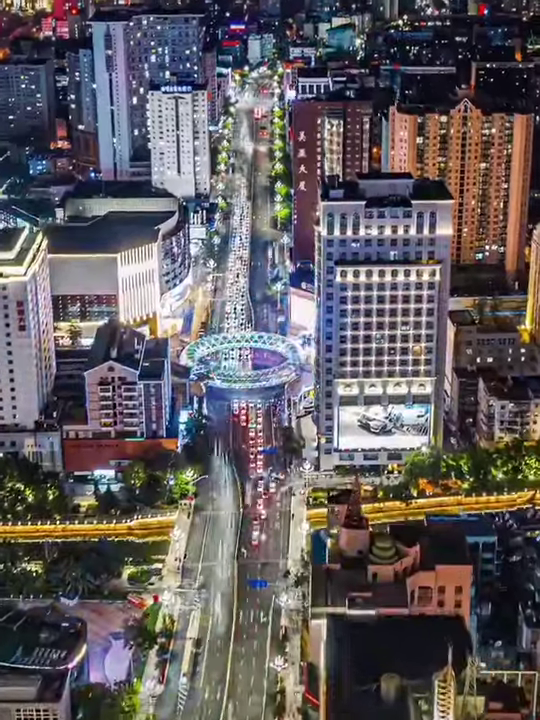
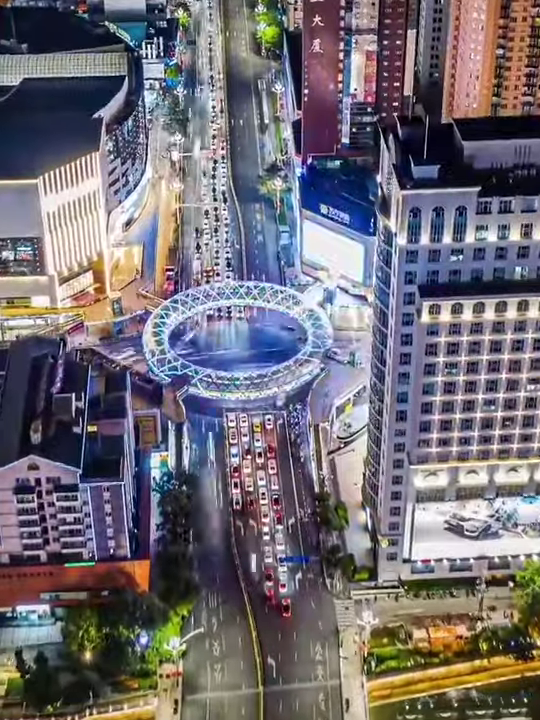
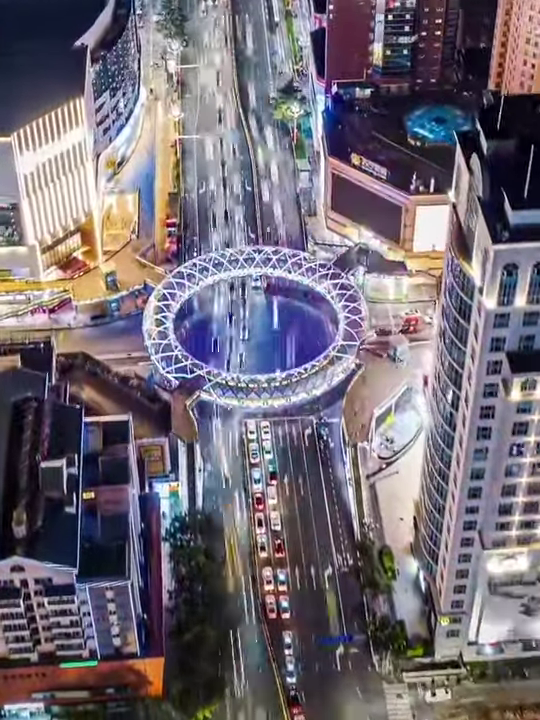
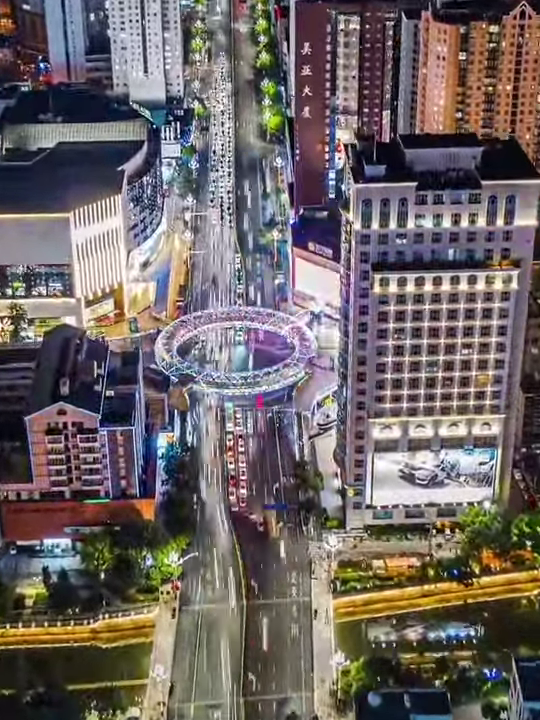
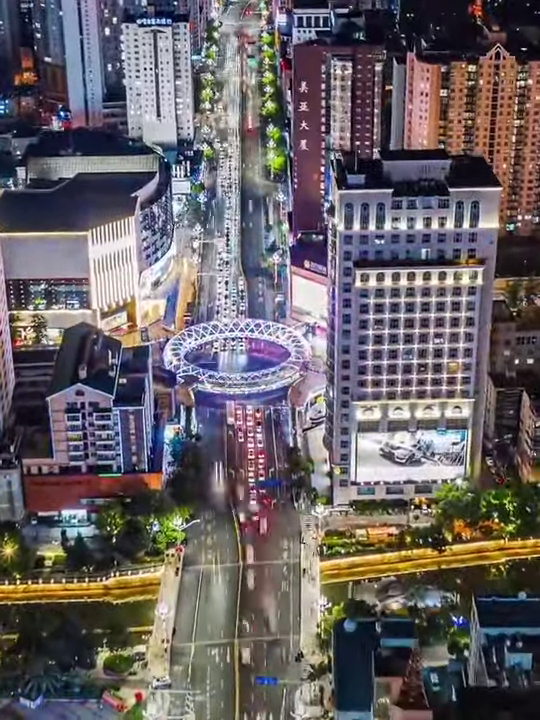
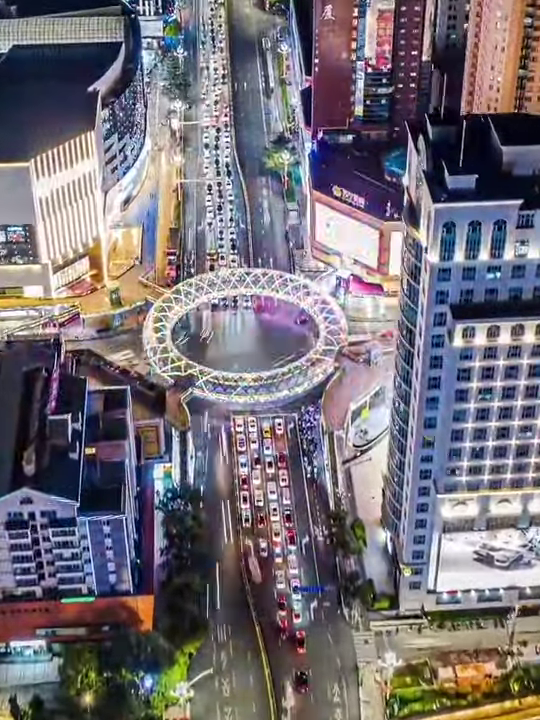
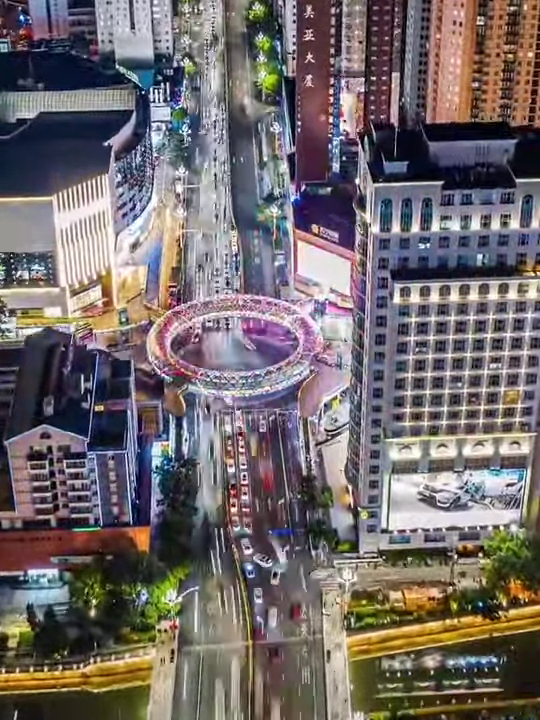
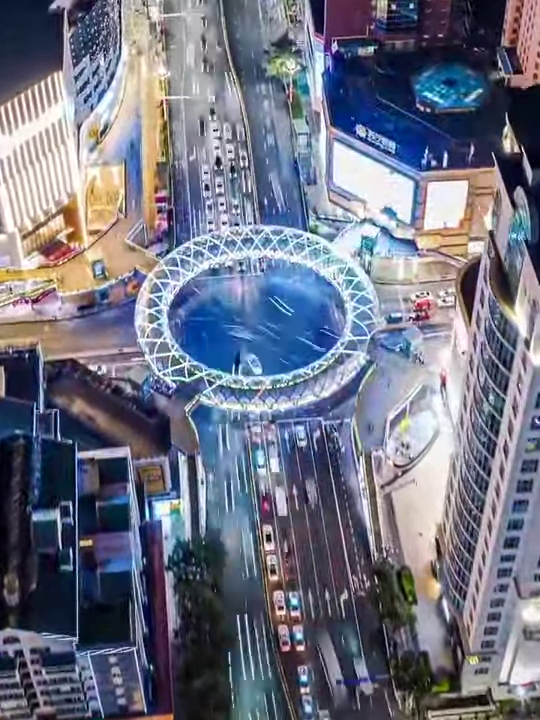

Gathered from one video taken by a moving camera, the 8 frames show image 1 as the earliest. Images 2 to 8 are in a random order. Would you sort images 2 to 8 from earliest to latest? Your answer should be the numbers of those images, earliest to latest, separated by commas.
5, 4, 7, 2, 6, 3, 8
